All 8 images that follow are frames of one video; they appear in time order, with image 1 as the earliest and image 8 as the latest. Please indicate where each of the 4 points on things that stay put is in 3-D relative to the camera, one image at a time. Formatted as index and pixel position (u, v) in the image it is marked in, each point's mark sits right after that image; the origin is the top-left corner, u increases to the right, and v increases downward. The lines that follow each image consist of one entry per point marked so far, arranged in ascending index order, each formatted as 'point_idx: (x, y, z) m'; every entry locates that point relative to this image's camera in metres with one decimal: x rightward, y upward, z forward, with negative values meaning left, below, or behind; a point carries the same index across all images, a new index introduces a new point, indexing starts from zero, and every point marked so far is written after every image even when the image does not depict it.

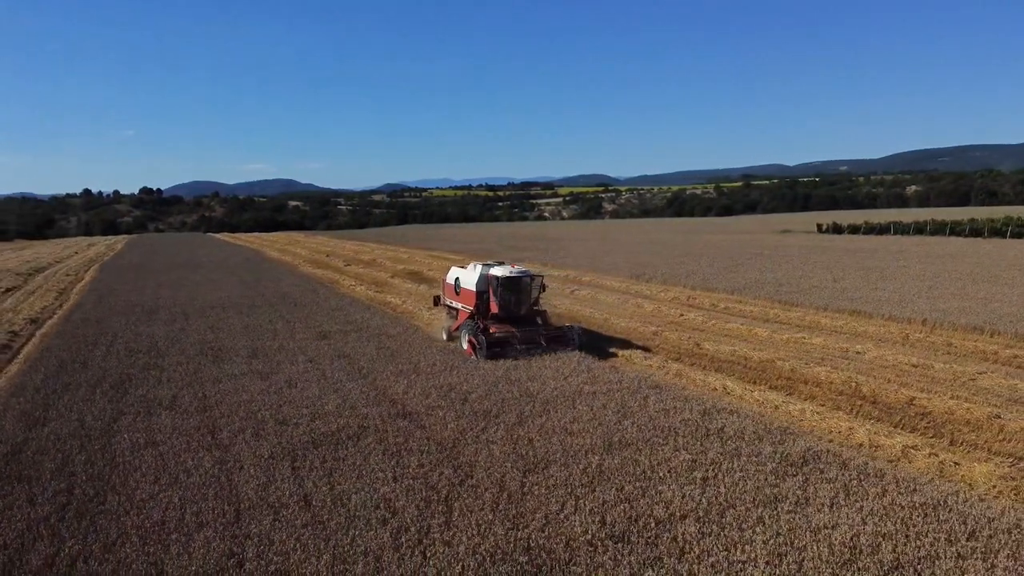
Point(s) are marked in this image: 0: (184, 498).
0: (-3.1, -1.9, +7.9) m
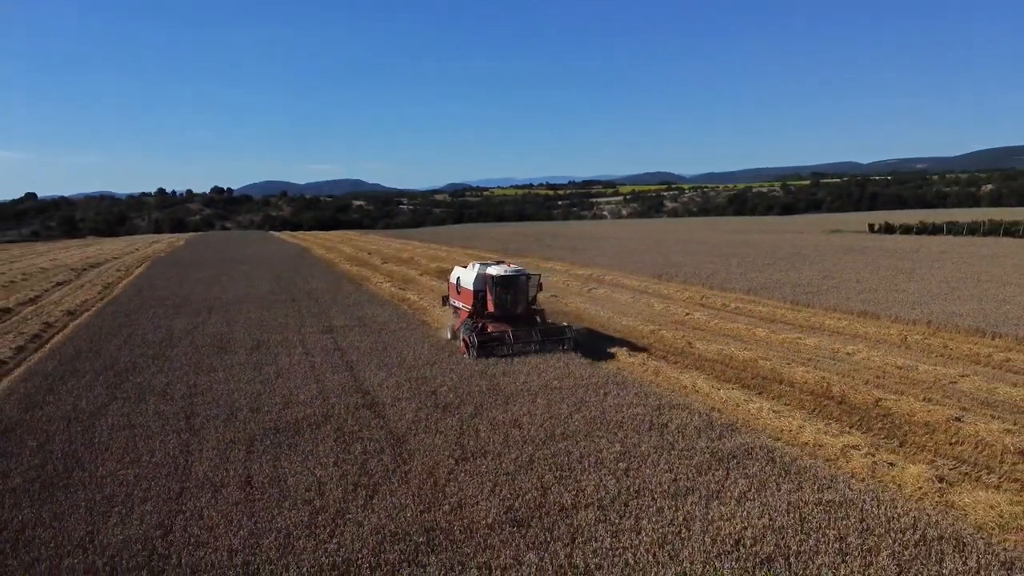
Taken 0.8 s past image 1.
0: (-3.8, -1.9, +8.6) m
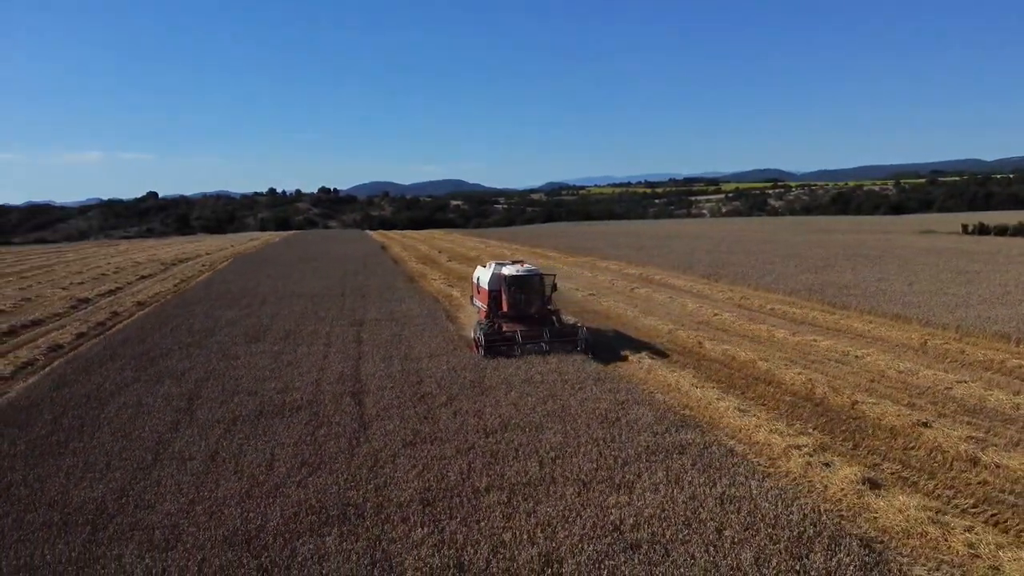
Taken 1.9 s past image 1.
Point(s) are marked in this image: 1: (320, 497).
0: (-4.4, -1.8, +9.6) m
1: (-1.8, -2.0, +8.0) m
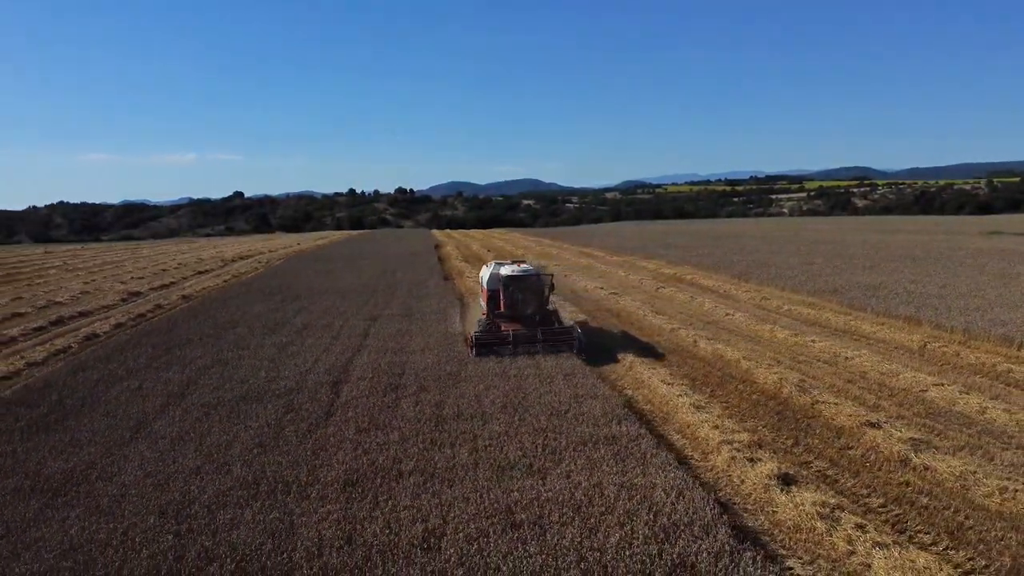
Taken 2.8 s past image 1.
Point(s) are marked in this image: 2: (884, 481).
0: (-5.0, -1.7, +10.6) m
1: (-2.6, -1.9, +8.7) m
2: (+3.8, -2.0, +8.6) m
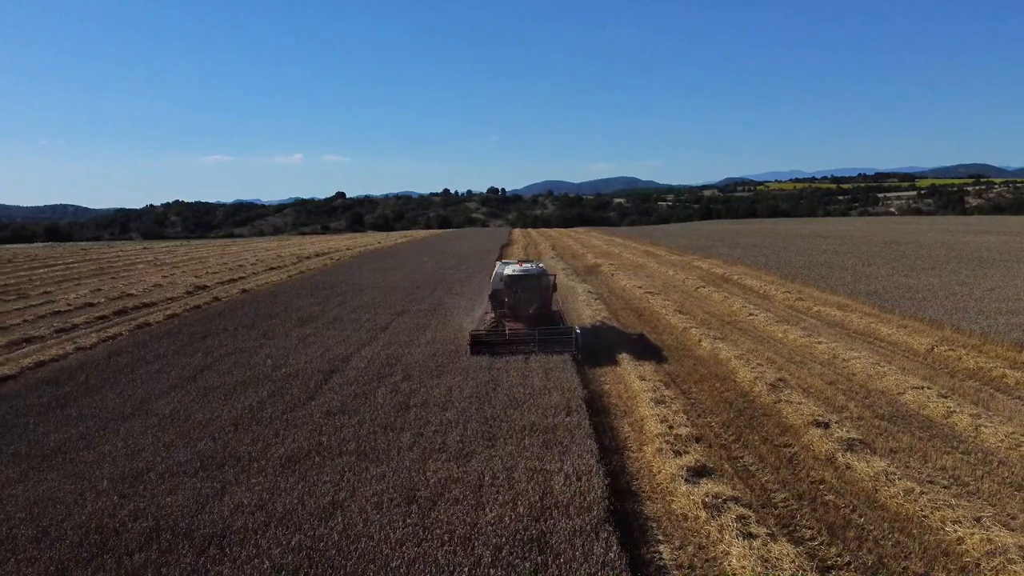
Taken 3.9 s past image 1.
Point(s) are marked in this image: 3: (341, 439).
0: (-5.5, -1.6, +11.8) m
1: (-3.4, -1.8, +9.7) m
2: (+3.0, -2.0, +8.7) m
3: (-2.0, -1.8, +9.9) m
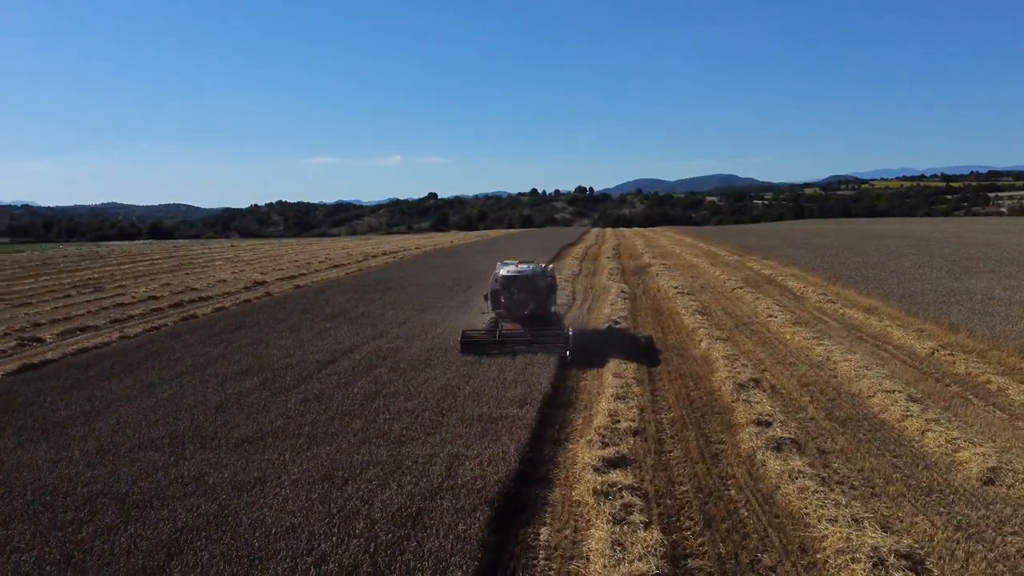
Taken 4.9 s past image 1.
0: (-5.9, -1.5, +13.1) m
1: (-4.1, -1.8, +10.7) m
2: (+2.1, -2.0, +9.0) m
3: (-2.7, -1.7, +10.7) m
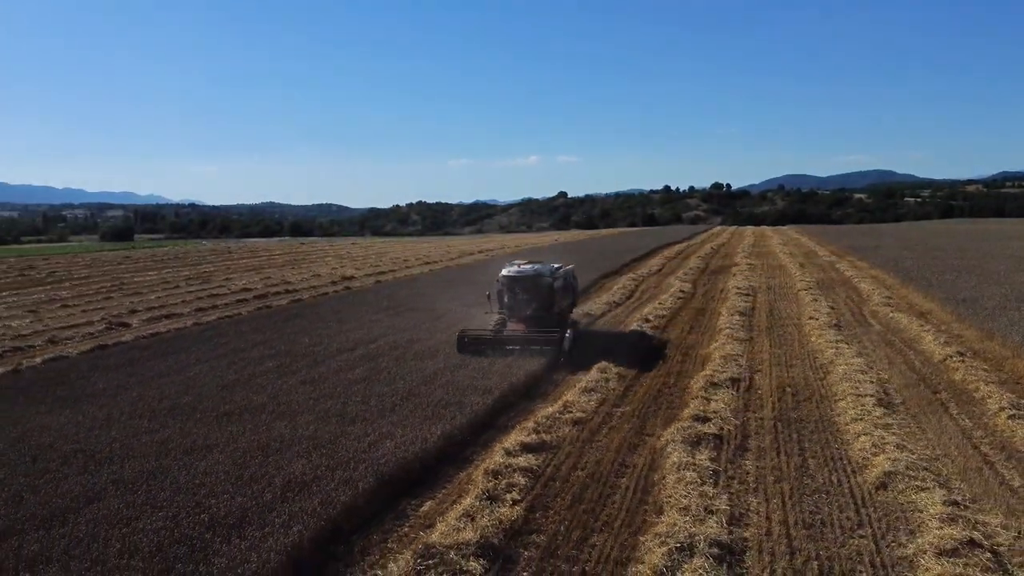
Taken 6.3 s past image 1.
0: (-6.0, -1.4, +14.9) m
1: (-4.6, -1.7, +12.2) m
2: (+1.2, -2.0, +9.4) m
3: (-3.2, -1.6, +11.9) m
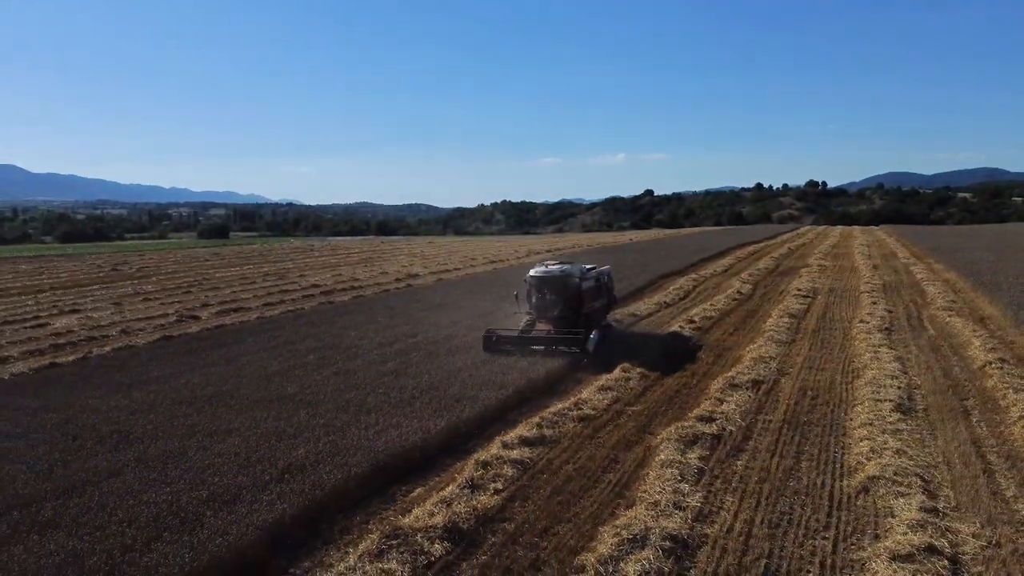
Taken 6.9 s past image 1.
0: (-5.4, -1.3, +15.9) m
1: (-4.3, -1.6, +13.0) m
2: (+1.1, -1.9, +9.6) m
3: (-3.0, -1.6, +12.6) m
